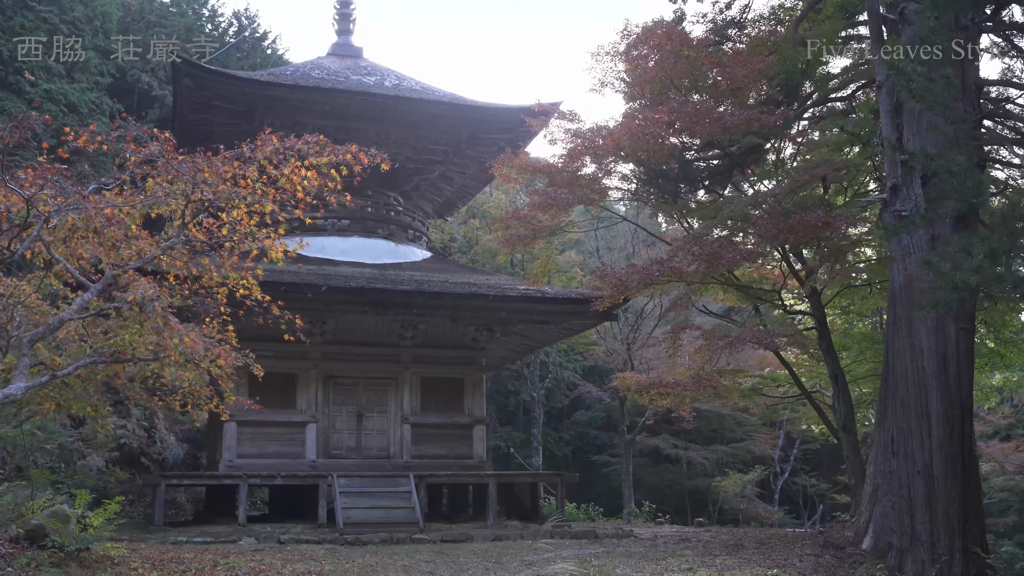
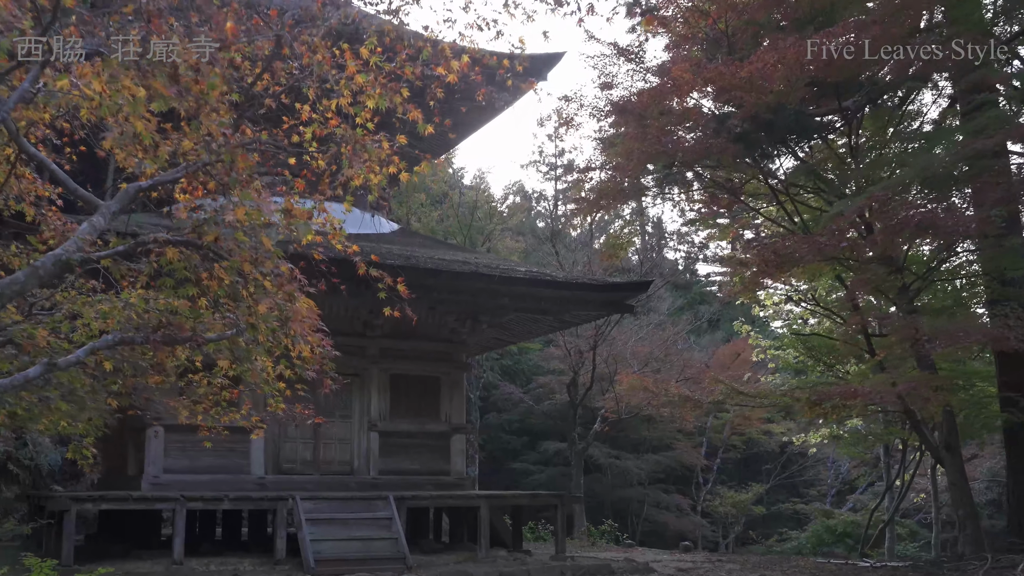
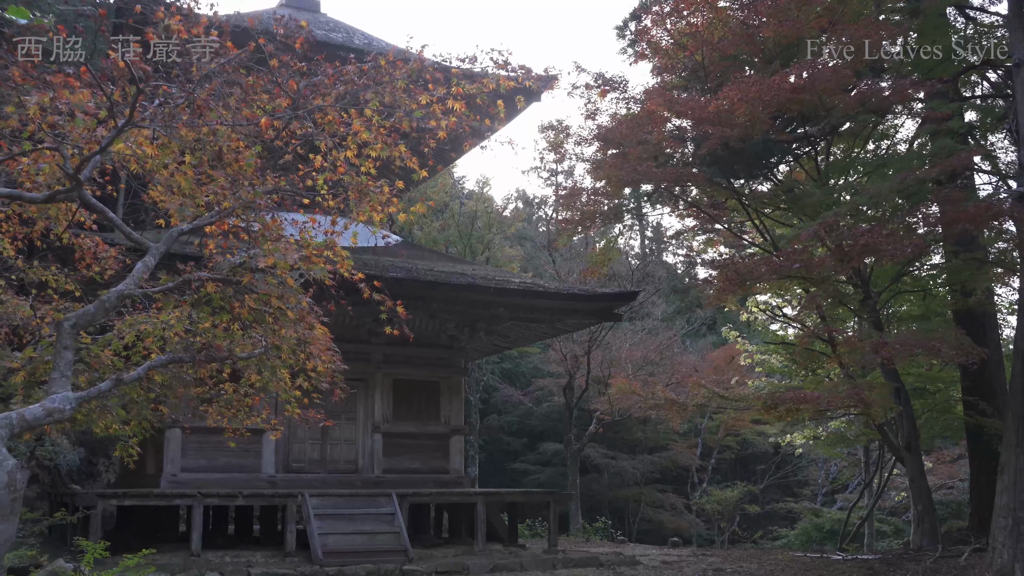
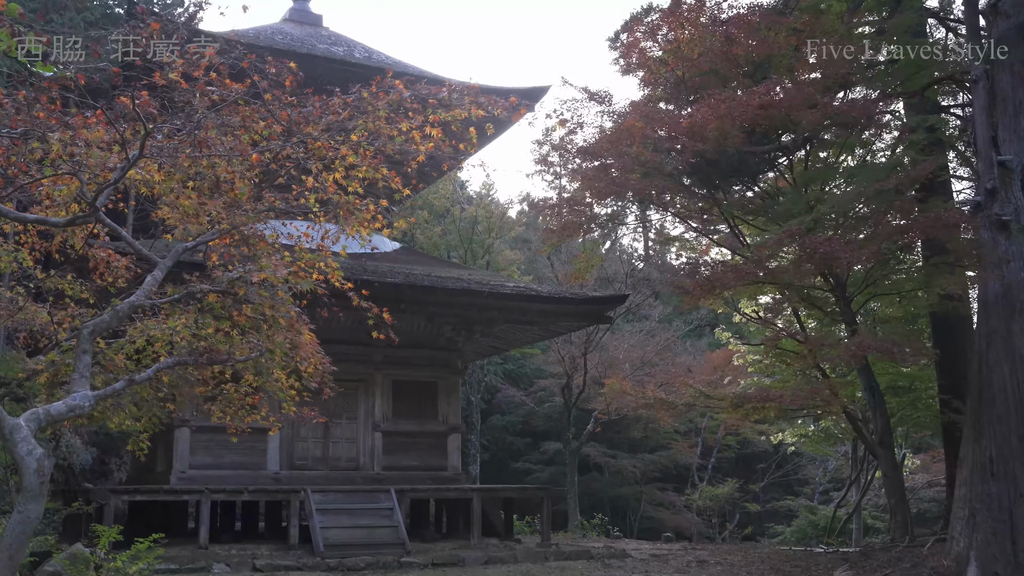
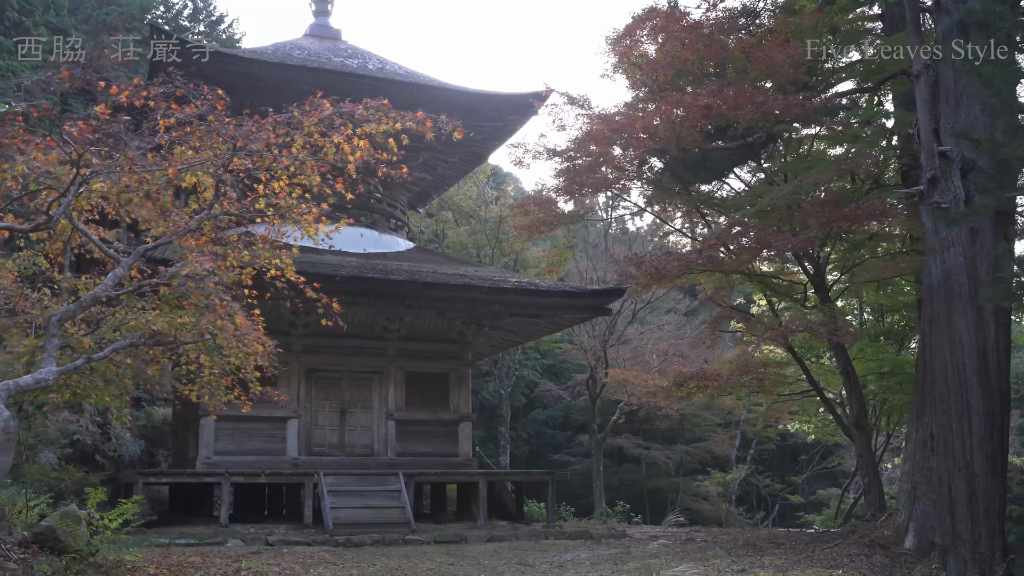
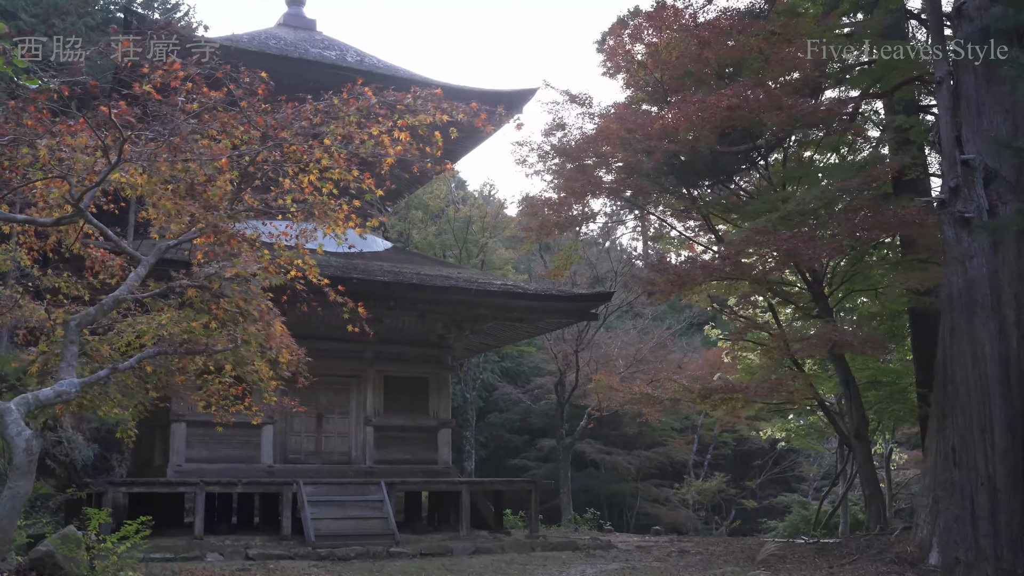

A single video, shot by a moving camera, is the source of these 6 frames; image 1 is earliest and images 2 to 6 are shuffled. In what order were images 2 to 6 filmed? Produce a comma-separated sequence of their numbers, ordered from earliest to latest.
5, 6, 4, 3, 2
